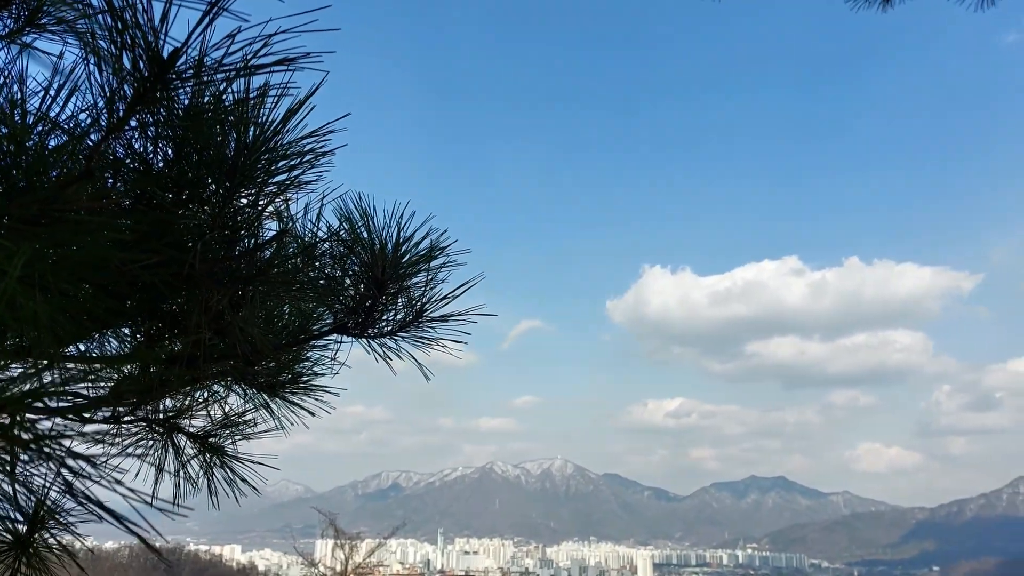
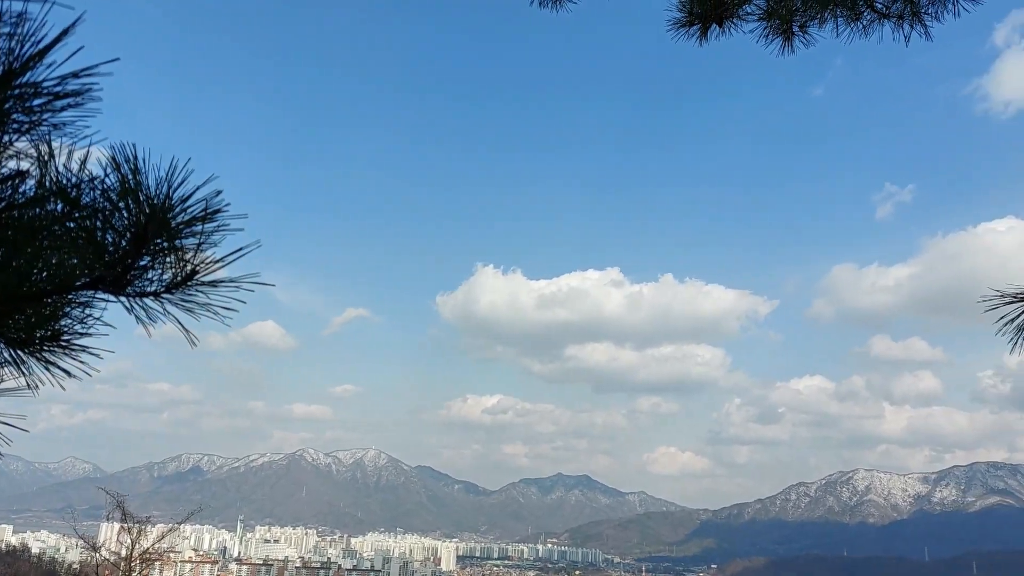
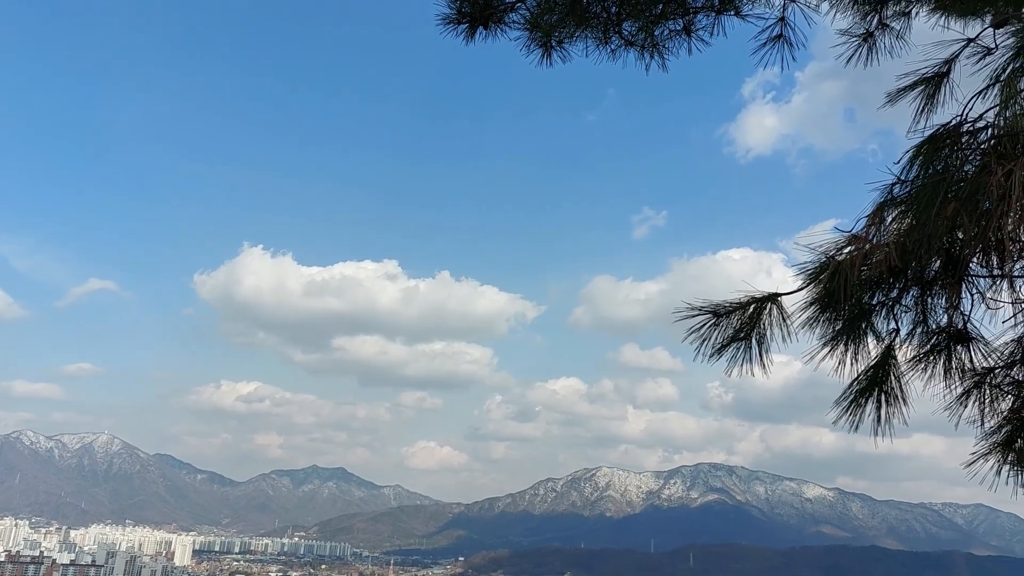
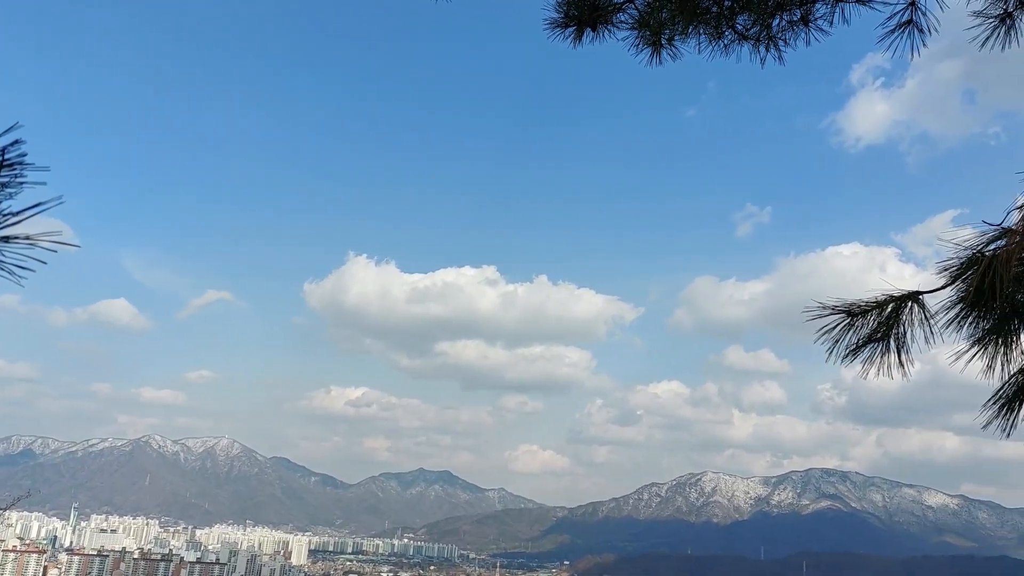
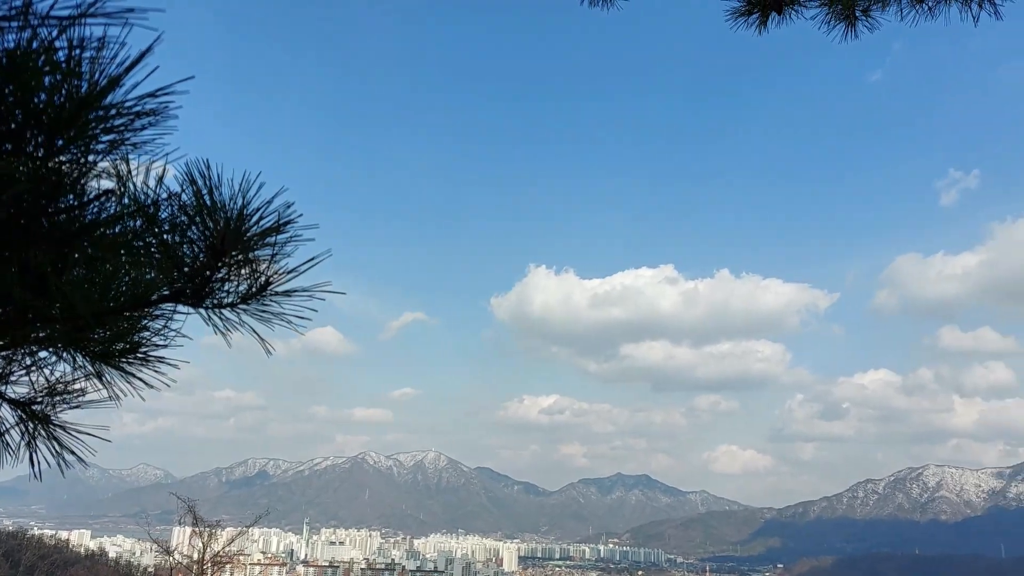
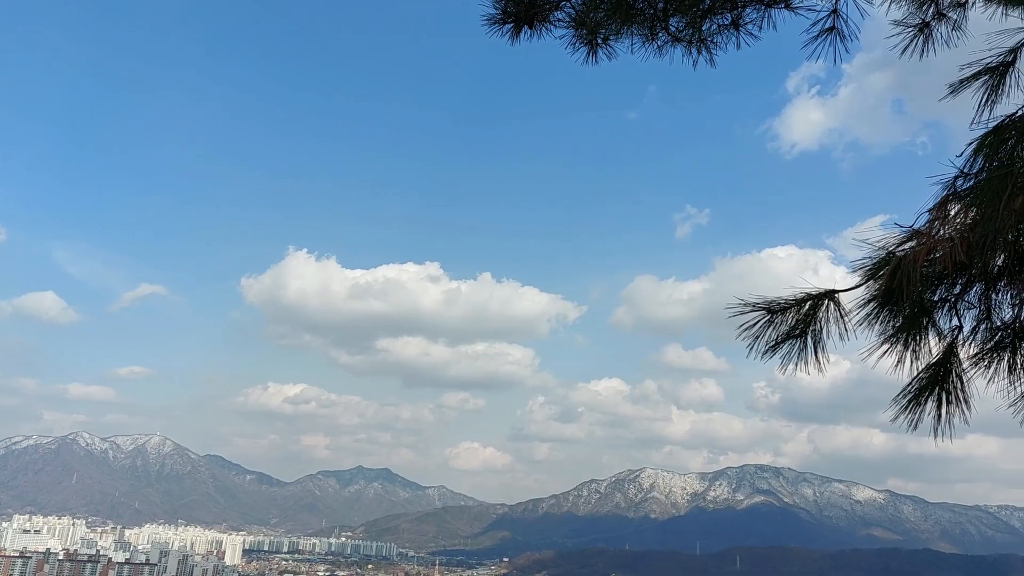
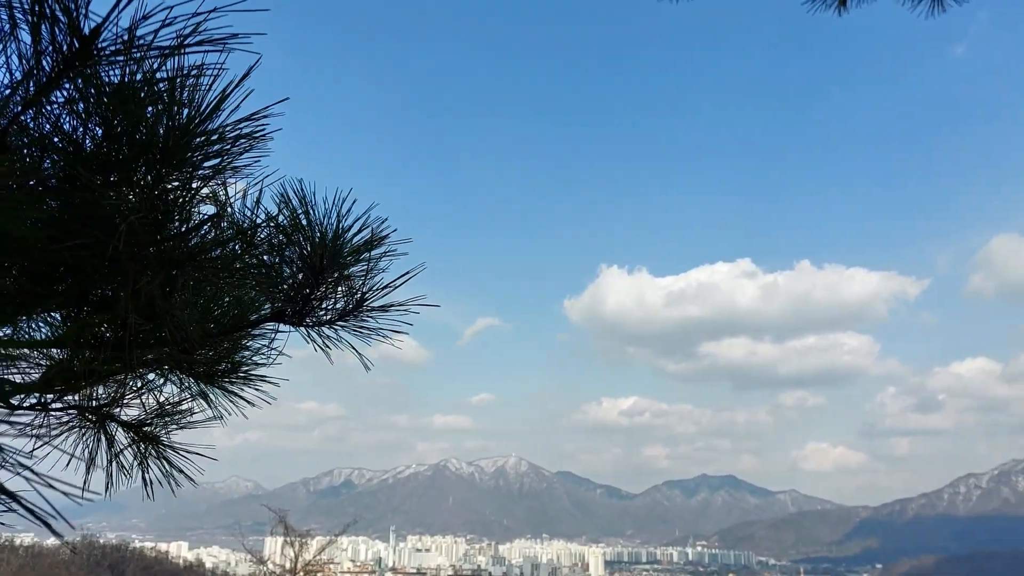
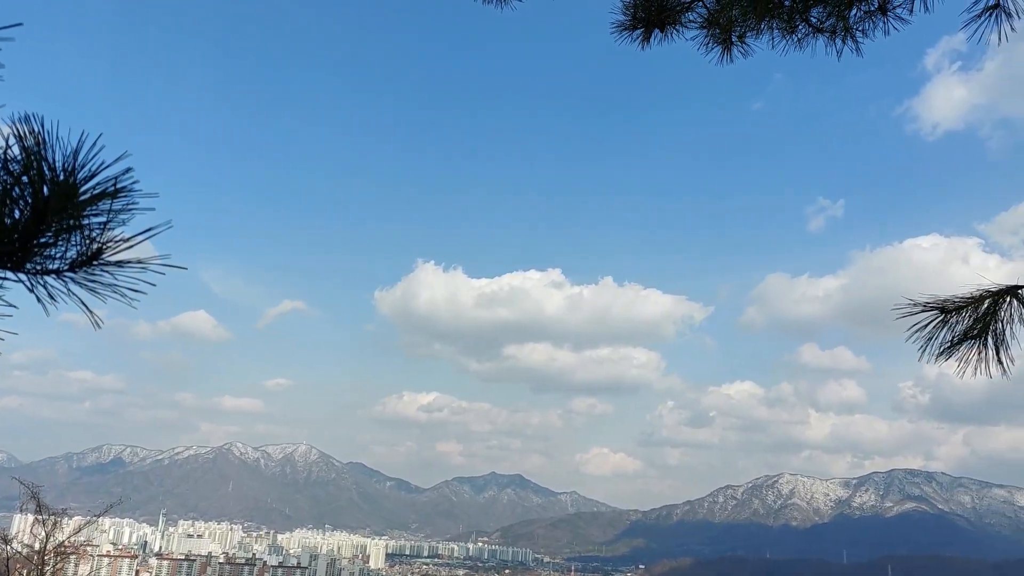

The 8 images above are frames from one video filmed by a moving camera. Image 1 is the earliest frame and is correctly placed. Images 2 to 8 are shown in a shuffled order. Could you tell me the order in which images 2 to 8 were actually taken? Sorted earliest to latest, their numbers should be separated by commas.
7, 5, 2, 8, 4, 6, 3
